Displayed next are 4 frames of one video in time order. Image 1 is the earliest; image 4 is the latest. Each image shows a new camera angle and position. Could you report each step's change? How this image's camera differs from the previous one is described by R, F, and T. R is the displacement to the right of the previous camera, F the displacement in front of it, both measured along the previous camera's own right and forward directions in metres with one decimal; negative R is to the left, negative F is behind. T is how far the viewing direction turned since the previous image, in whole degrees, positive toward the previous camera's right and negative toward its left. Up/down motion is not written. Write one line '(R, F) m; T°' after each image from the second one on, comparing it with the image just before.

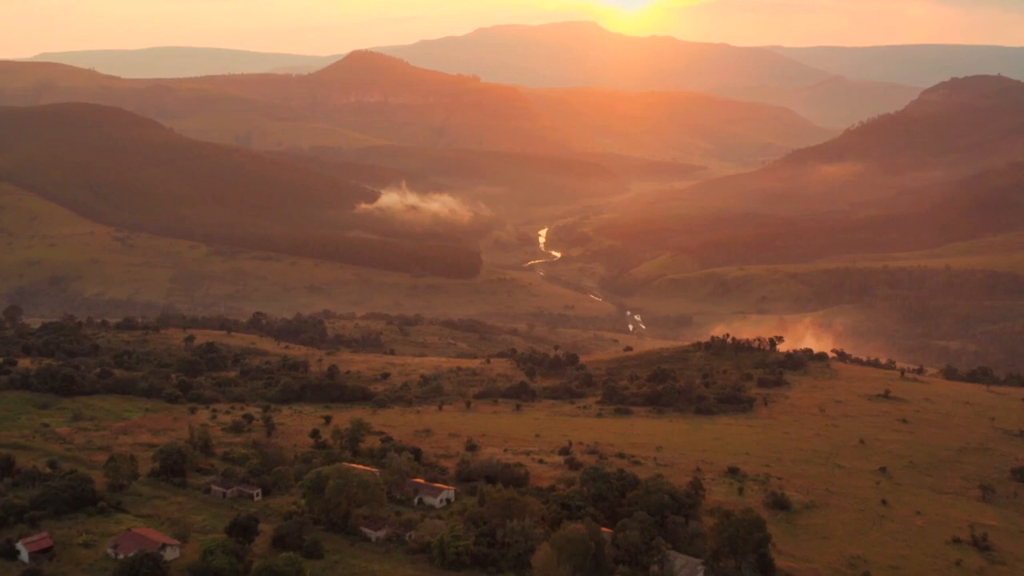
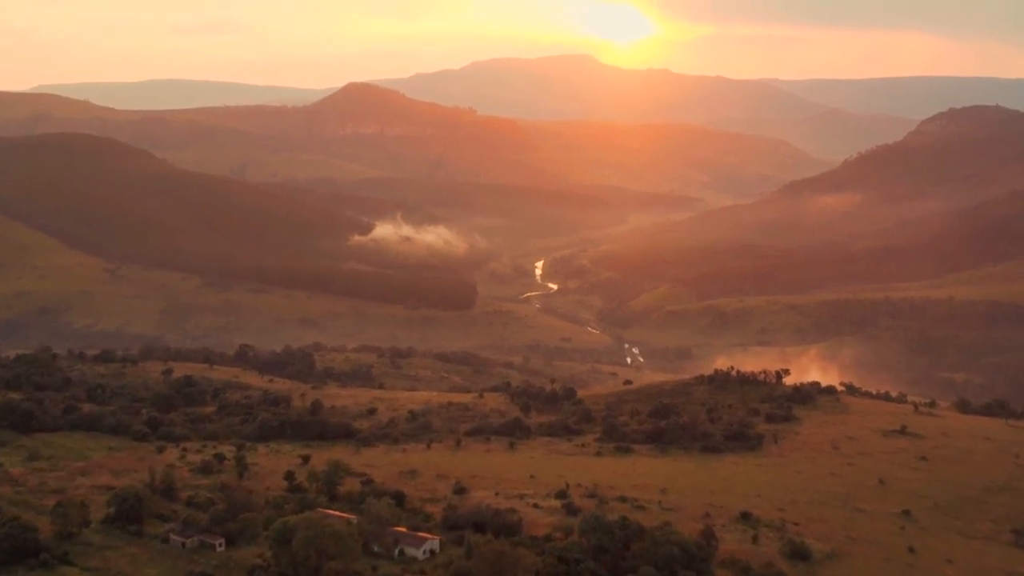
(+0.1, +1.9) m; 0°
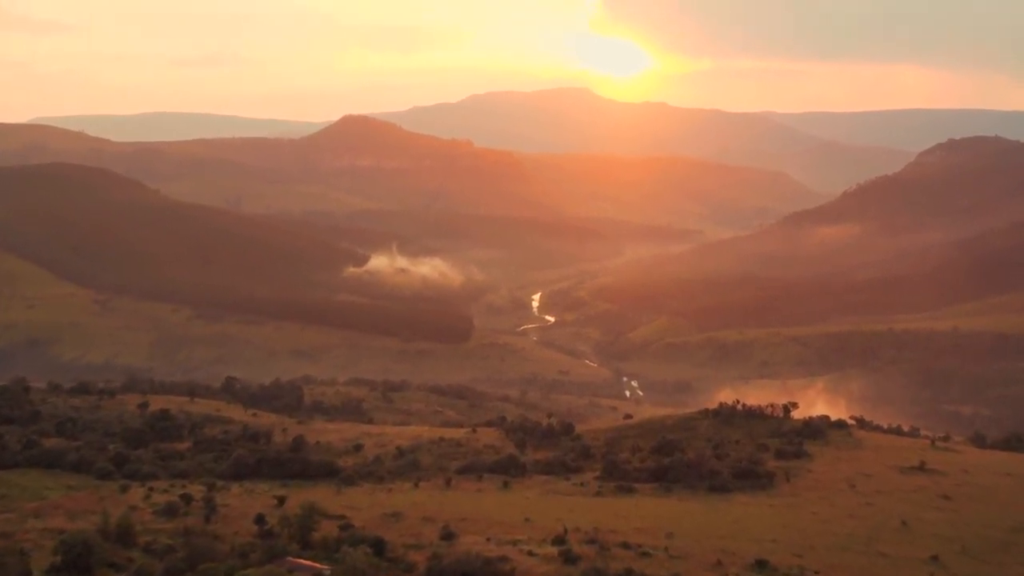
(+0.1, +1.8) m; 0°
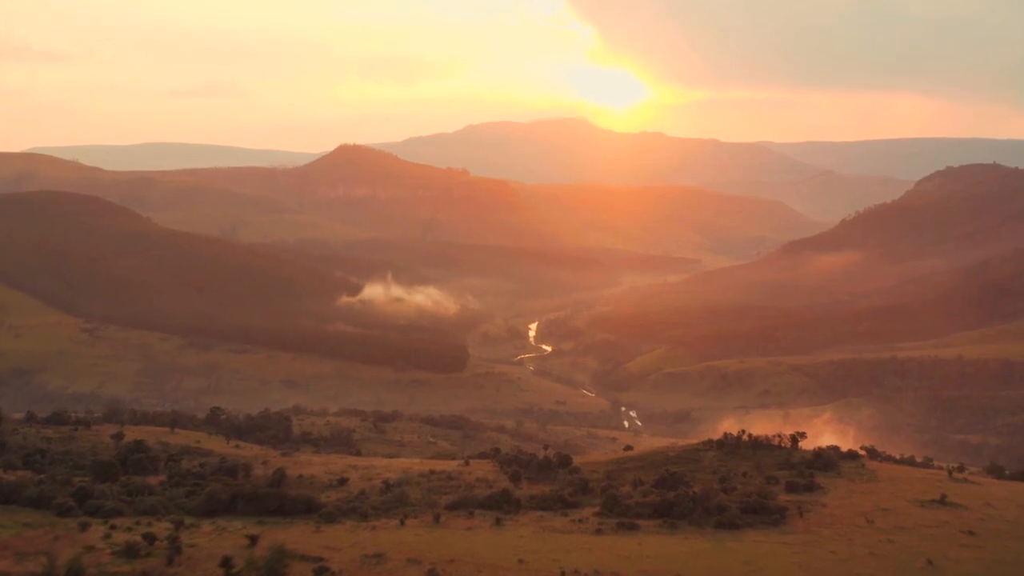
(+0.1, +1.7) m; 0°
